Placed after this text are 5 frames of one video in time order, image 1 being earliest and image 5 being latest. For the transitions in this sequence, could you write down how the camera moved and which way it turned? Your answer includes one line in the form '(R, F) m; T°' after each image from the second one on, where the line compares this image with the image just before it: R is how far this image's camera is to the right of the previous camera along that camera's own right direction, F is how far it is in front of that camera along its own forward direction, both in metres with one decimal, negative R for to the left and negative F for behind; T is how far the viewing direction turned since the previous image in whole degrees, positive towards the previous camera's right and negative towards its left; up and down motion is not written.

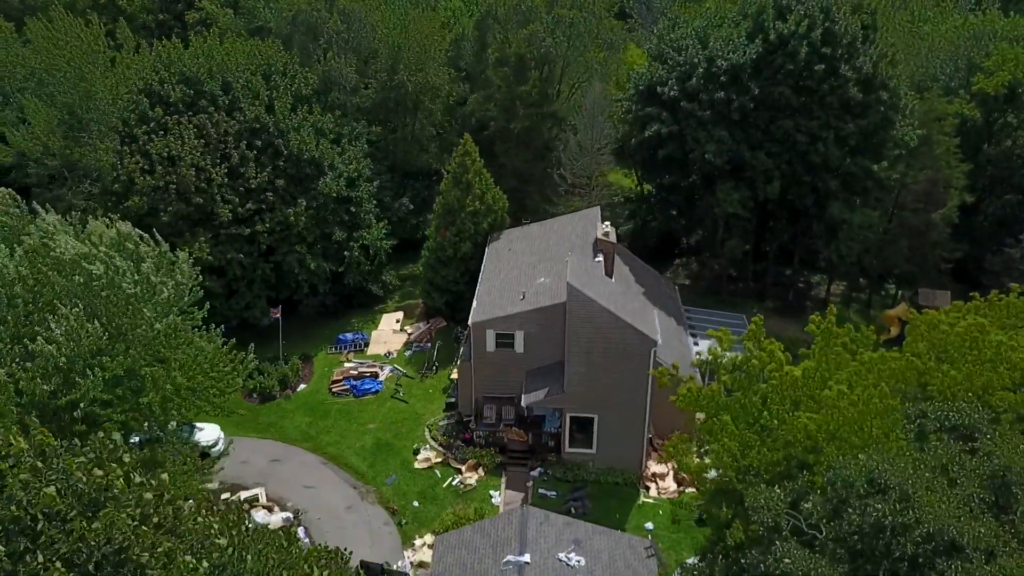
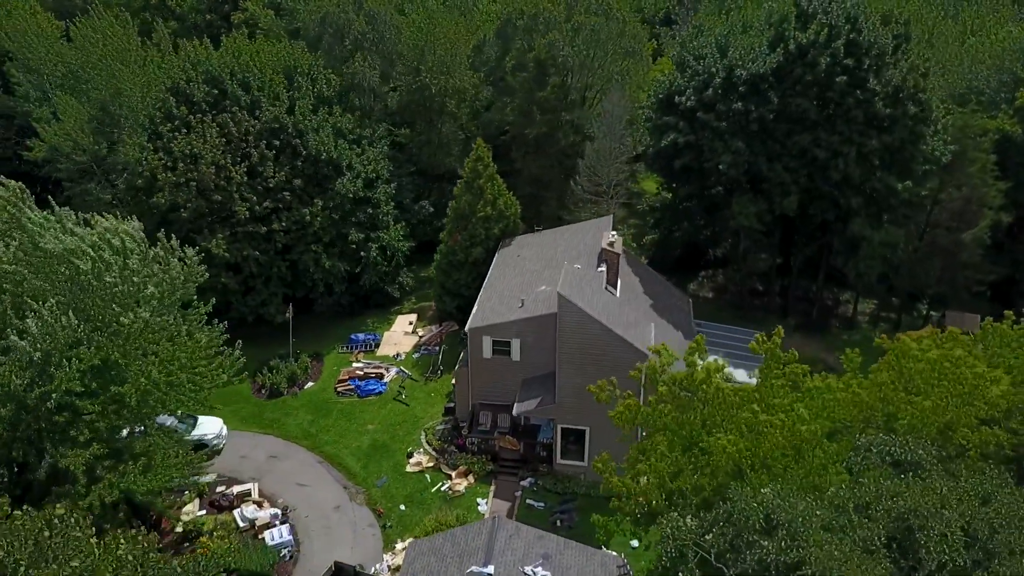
(+2.1, +0.3) m; -4°
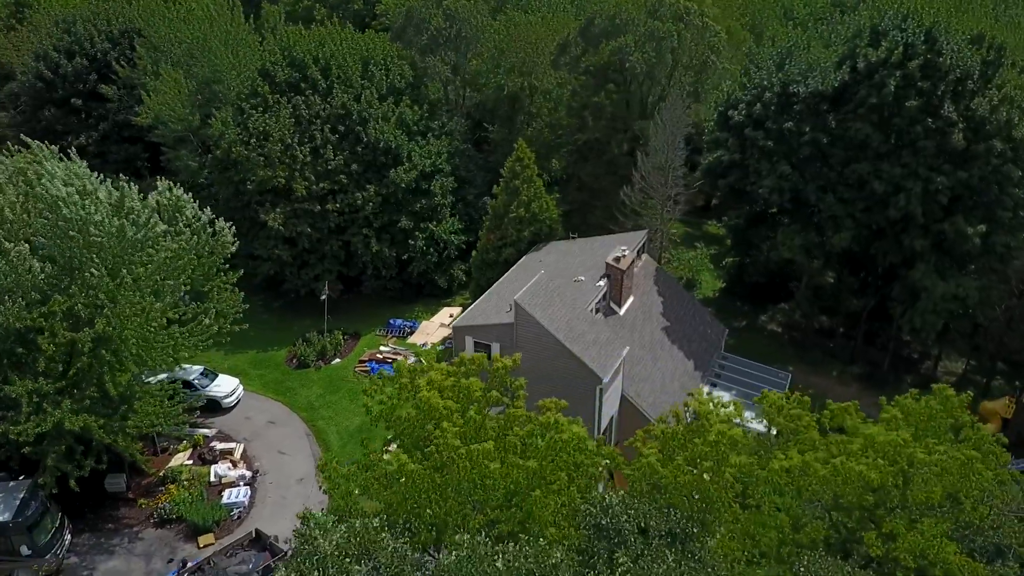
(+7.1, +1.4) m; -14°
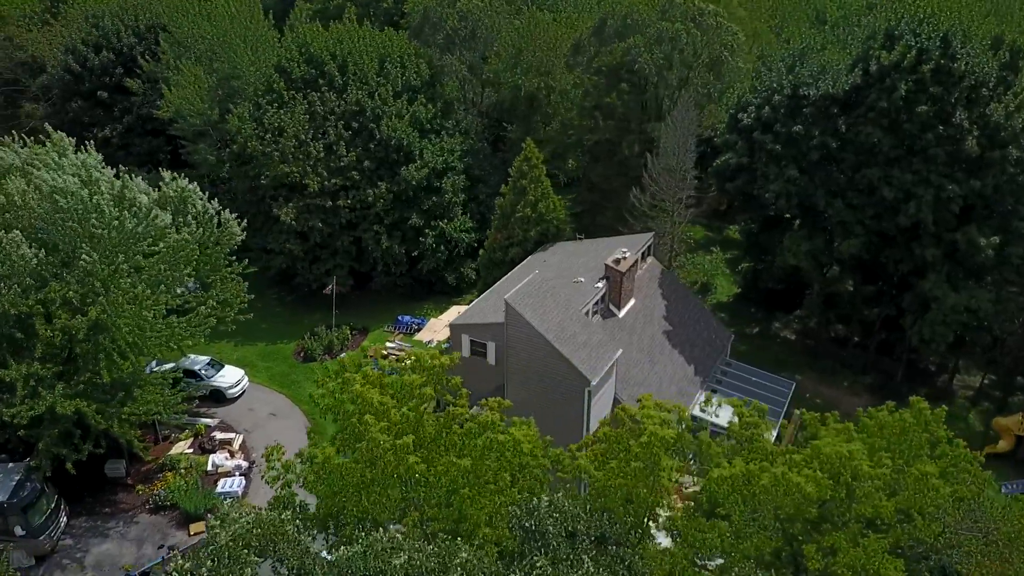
(+1.5, +0.2) m; -3°
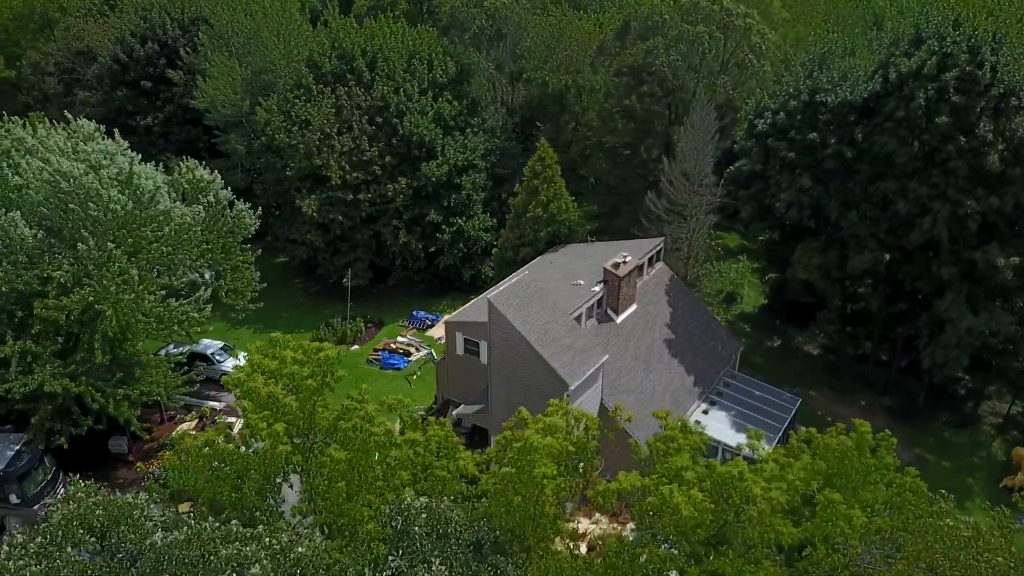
(+2.5, +0.3) m; -5°
